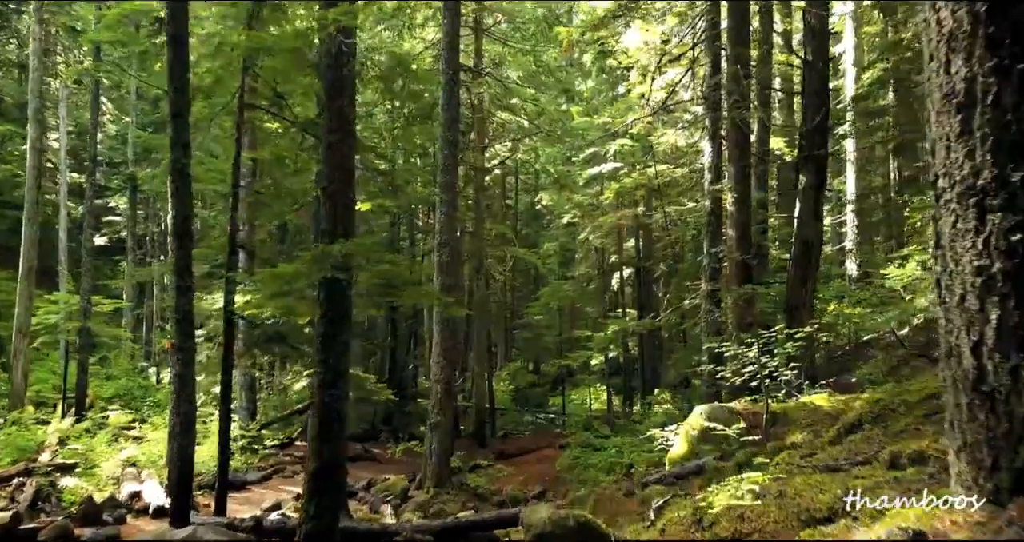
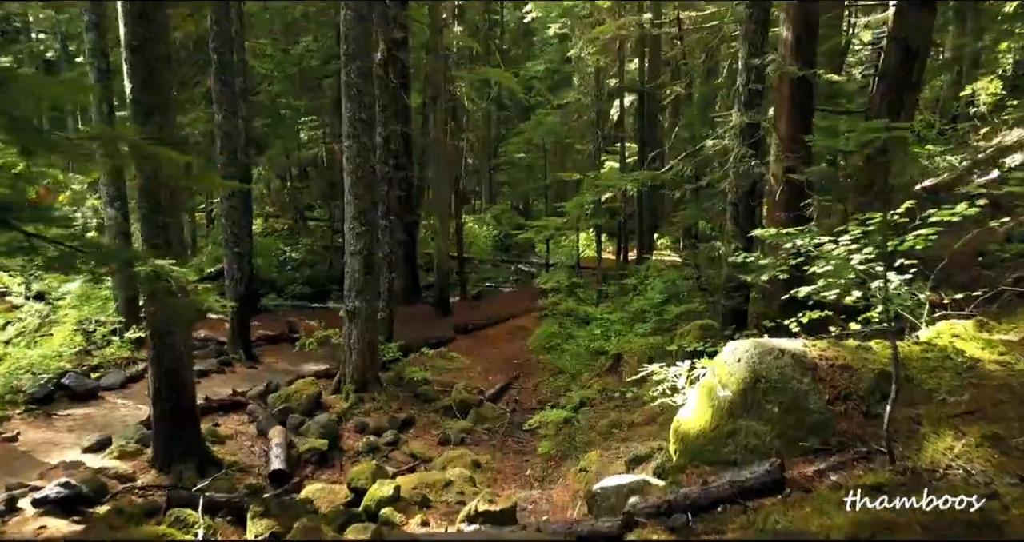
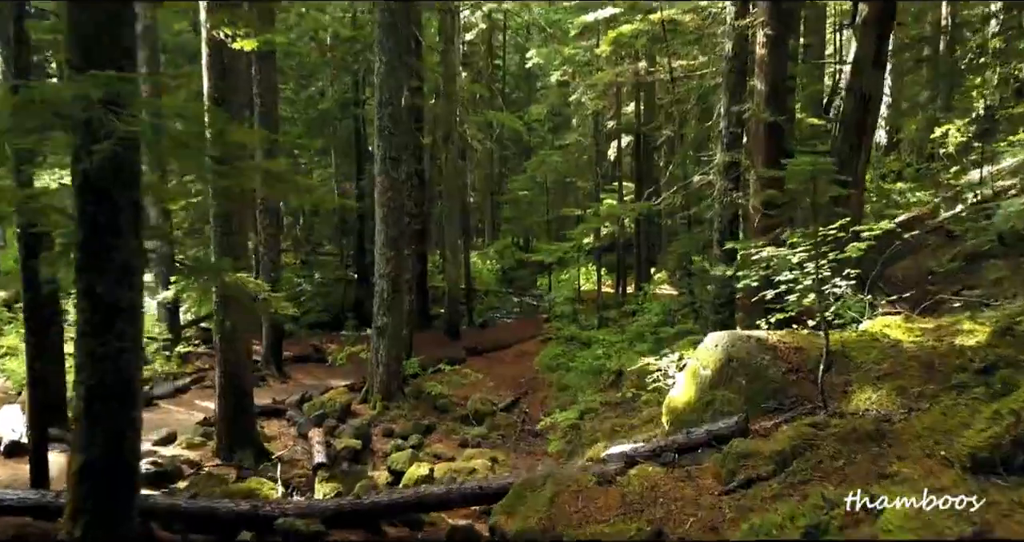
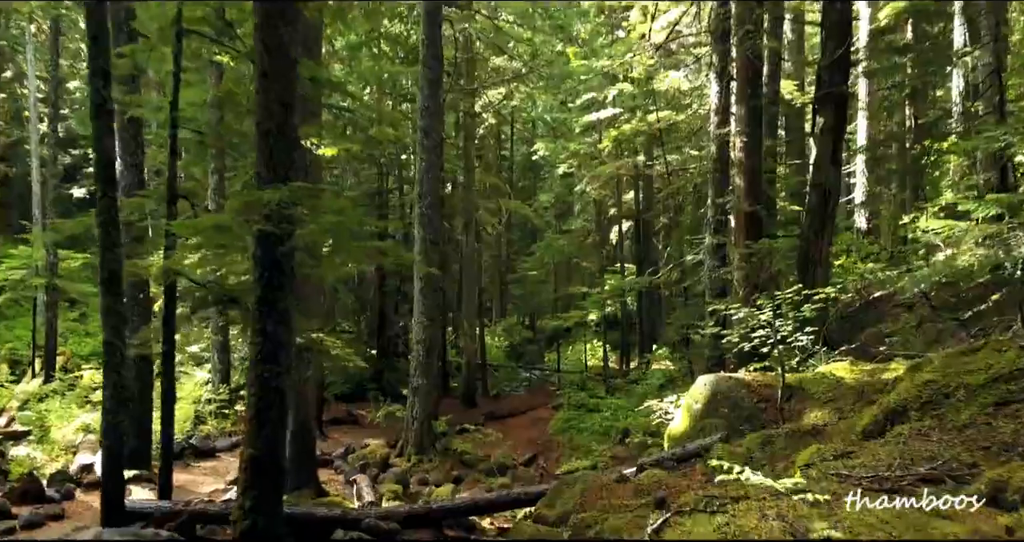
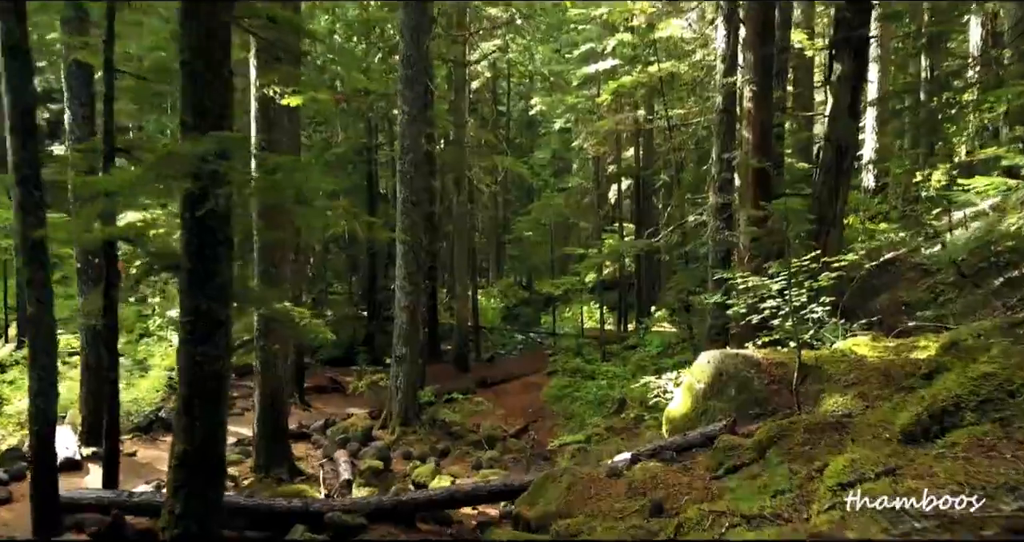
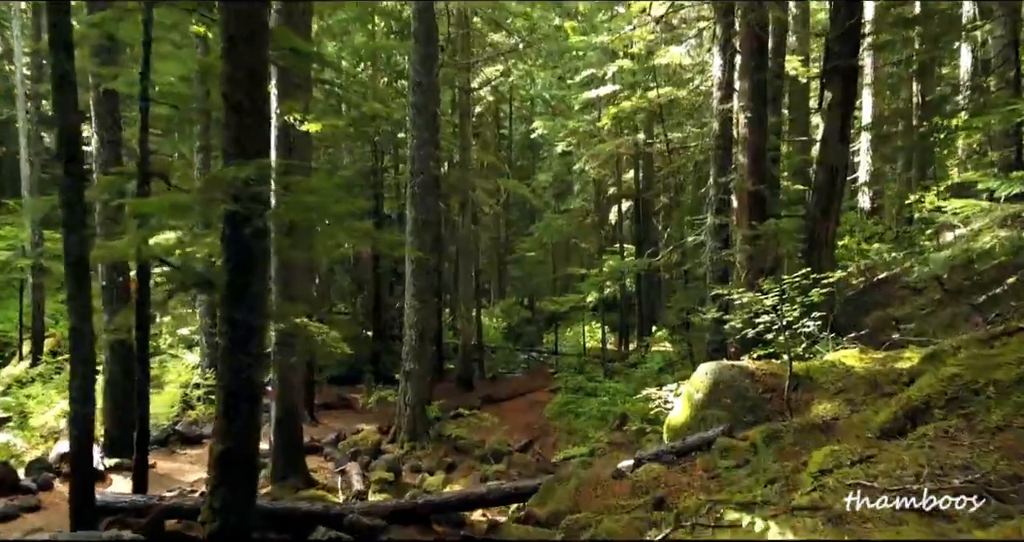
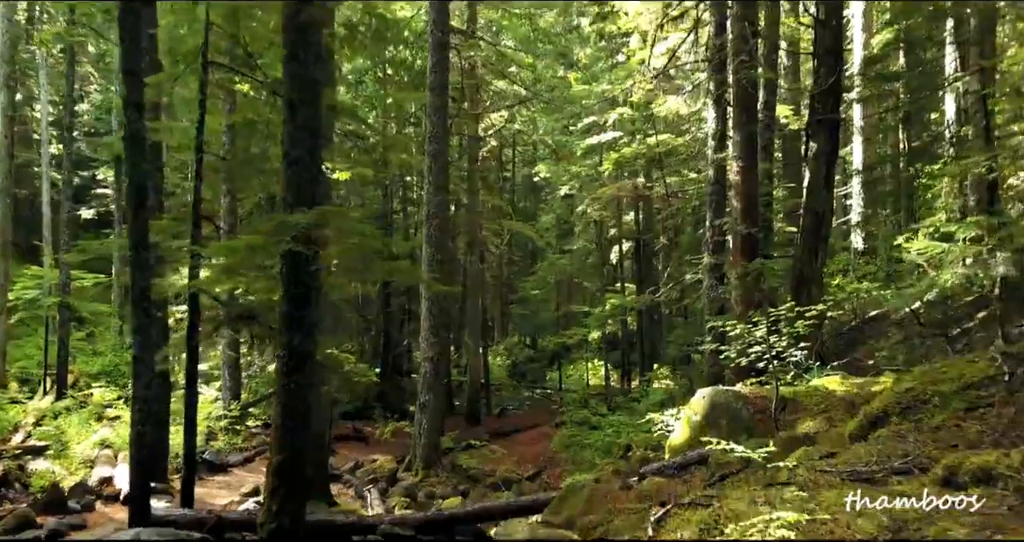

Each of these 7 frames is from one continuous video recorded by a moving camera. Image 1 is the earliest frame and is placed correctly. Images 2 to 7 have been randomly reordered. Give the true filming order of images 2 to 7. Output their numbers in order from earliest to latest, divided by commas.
7, 4, 6, 5, 3, 2
